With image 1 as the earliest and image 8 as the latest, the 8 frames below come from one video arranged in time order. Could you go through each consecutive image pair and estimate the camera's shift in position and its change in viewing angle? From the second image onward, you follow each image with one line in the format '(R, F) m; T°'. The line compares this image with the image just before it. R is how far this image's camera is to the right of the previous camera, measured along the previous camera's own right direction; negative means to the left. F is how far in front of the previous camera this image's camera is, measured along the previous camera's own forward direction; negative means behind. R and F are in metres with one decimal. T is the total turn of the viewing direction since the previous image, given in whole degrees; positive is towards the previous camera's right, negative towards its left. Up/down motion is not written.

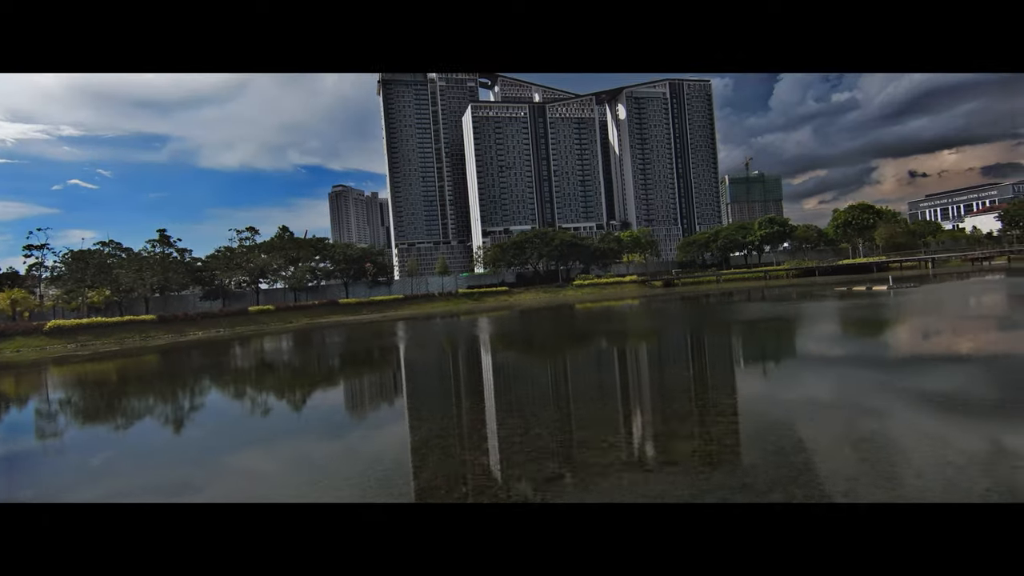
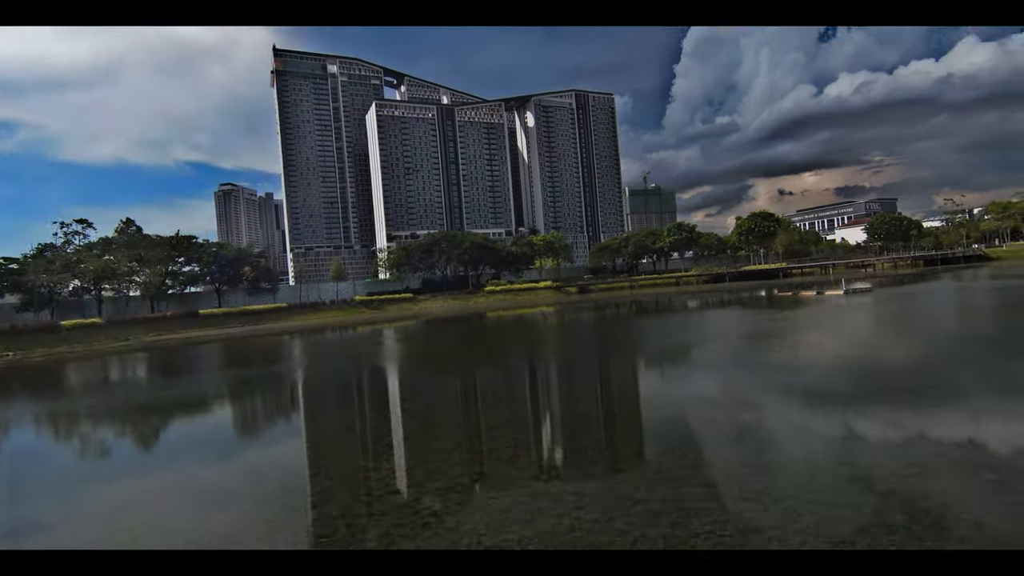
(0.0, +0.5) m; +10°
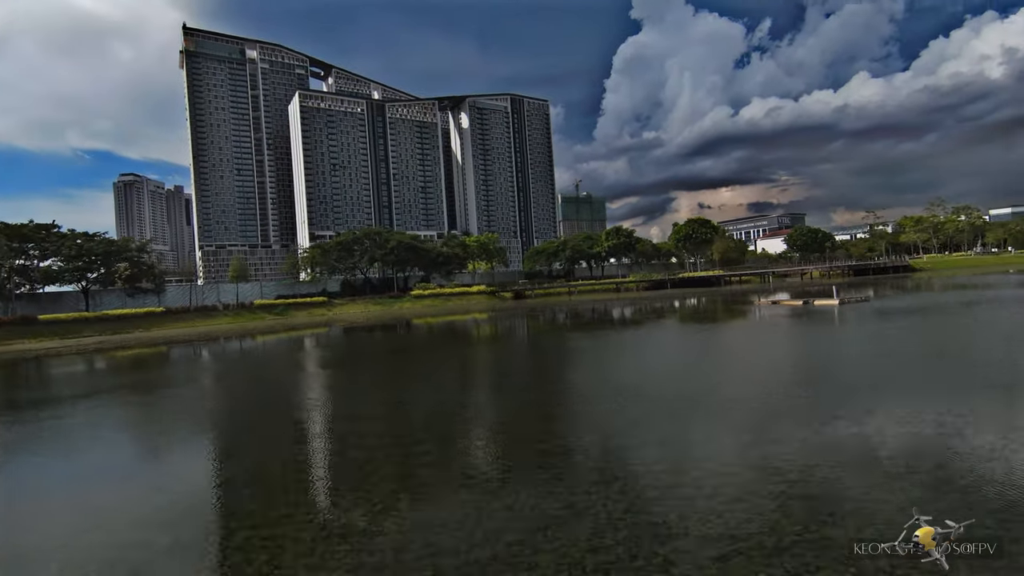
(0.0, +0.5) m; +8°
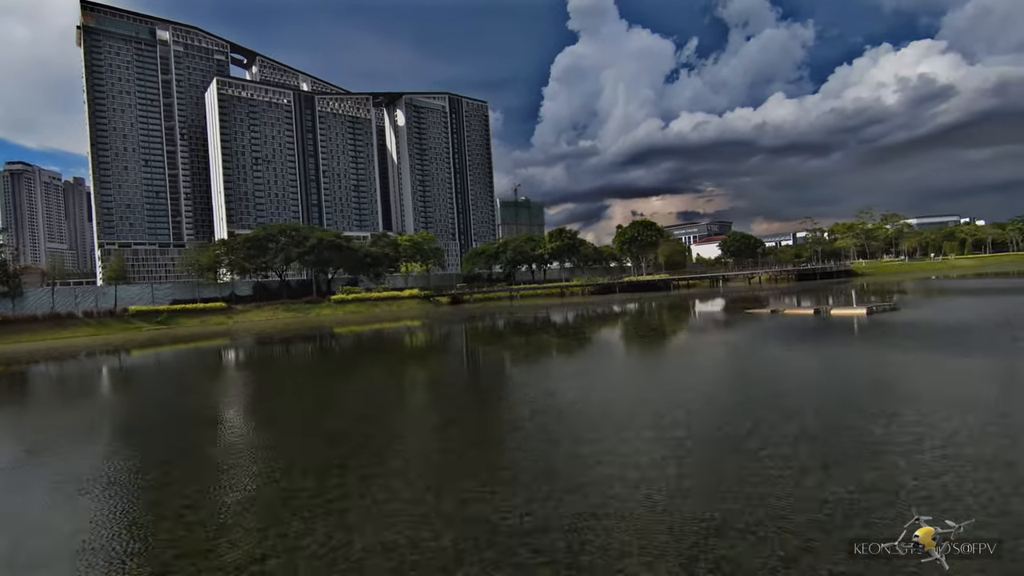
(0.0, +0.5) m; +7°
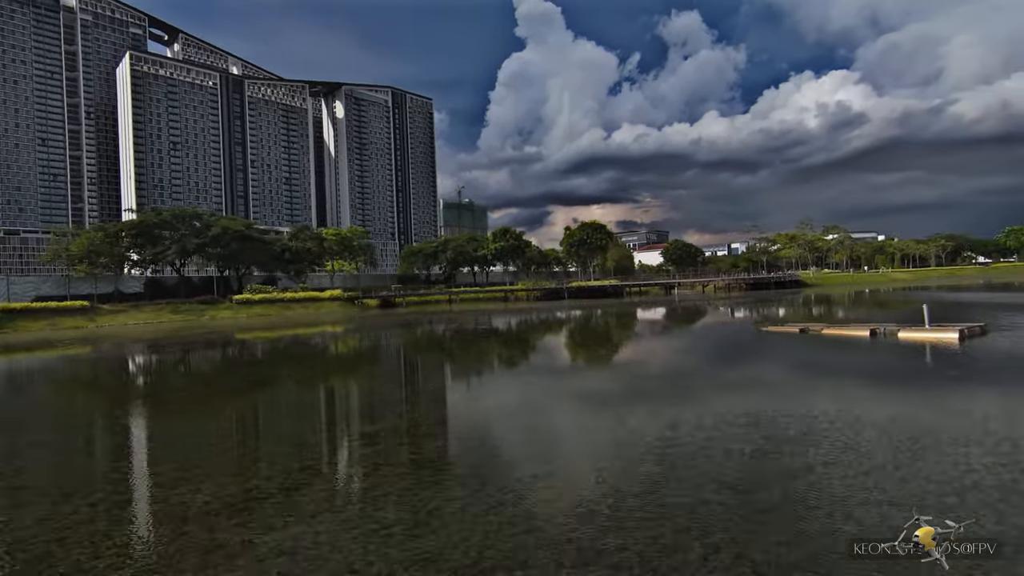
(0.0, +0.5) m; +6°
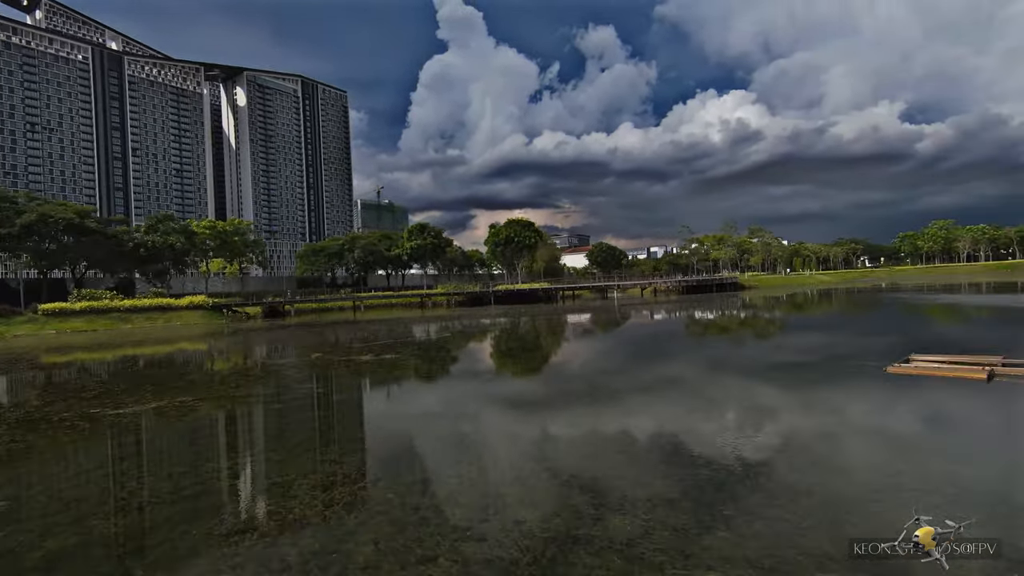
(0.0, +0.6) m; +9°
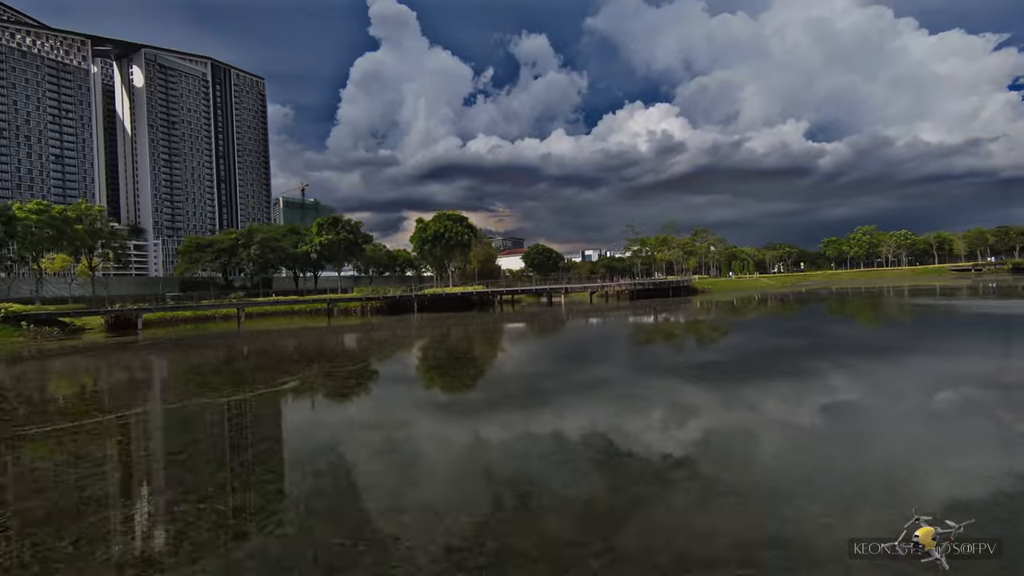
(0.0, +0.7) m; +7°
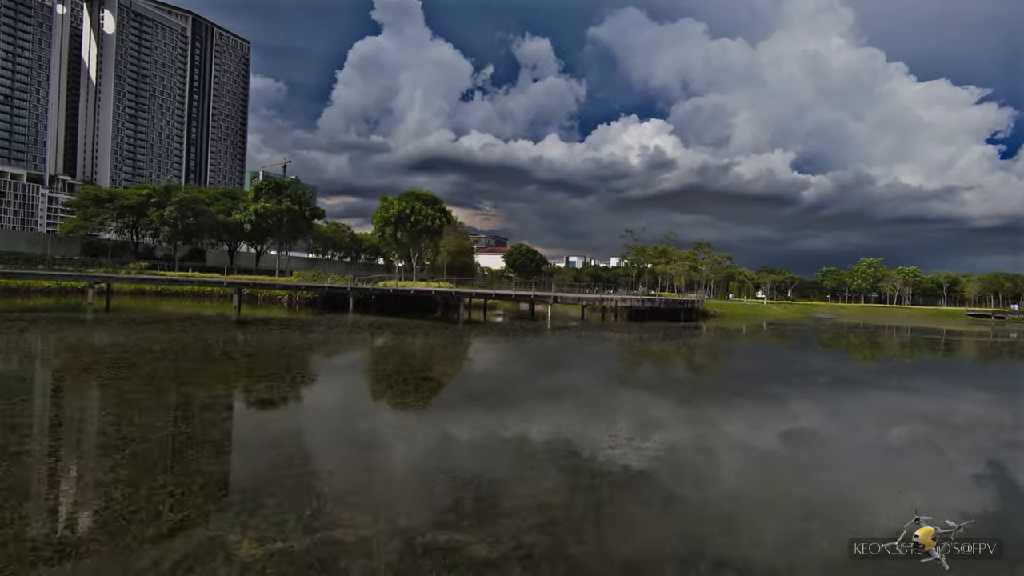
(0.0, +0.8) m; +2°
